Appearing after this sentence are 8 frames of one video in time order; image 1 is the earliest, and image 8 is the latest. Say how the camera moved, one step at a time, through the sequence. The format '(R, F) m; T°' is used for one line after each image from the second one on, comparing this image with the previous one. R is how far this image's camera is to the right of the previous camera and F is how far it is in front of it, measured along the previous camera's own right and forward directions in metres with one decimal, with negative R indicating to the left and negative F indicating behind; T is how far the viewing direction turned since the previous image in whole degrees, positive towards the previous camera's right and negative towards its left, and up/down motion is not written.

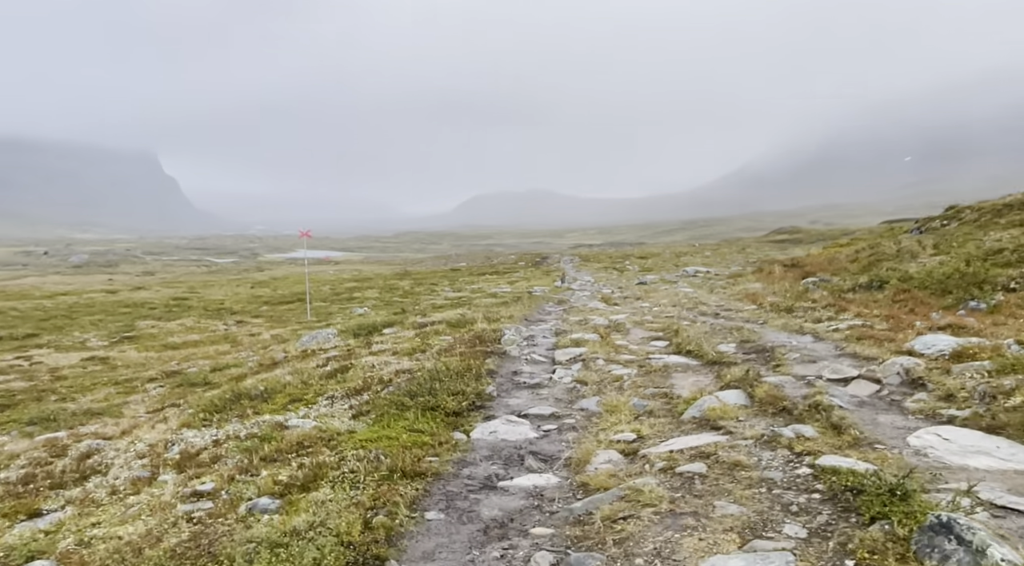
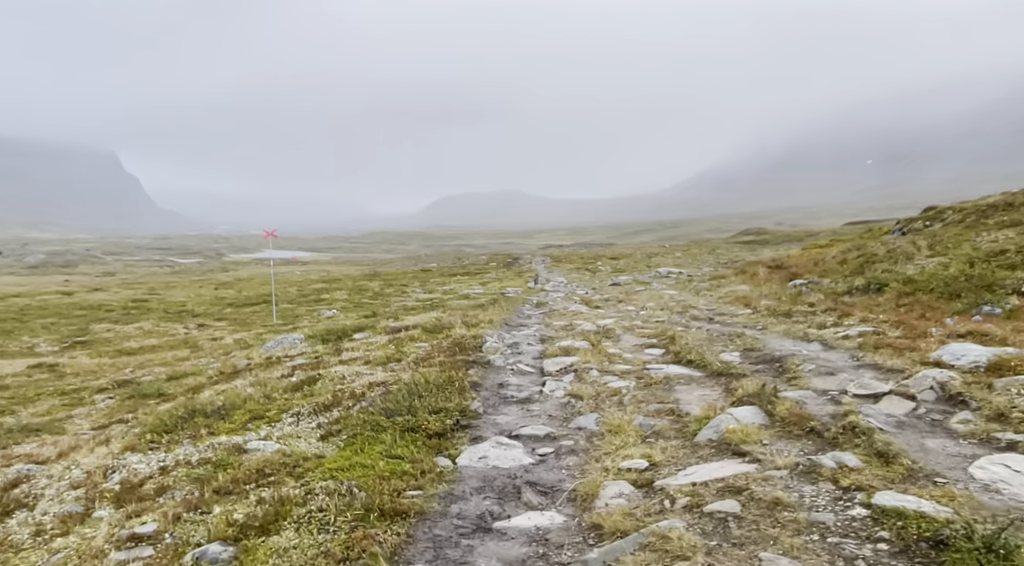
(-0.4, +1.7) m; +2°
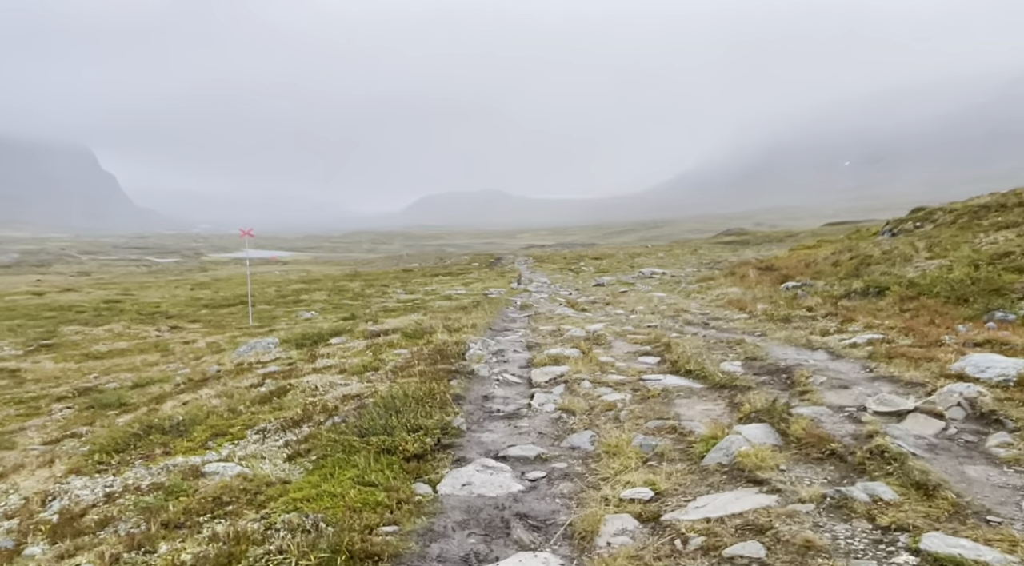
(-0.1, +1.3) m; +1°
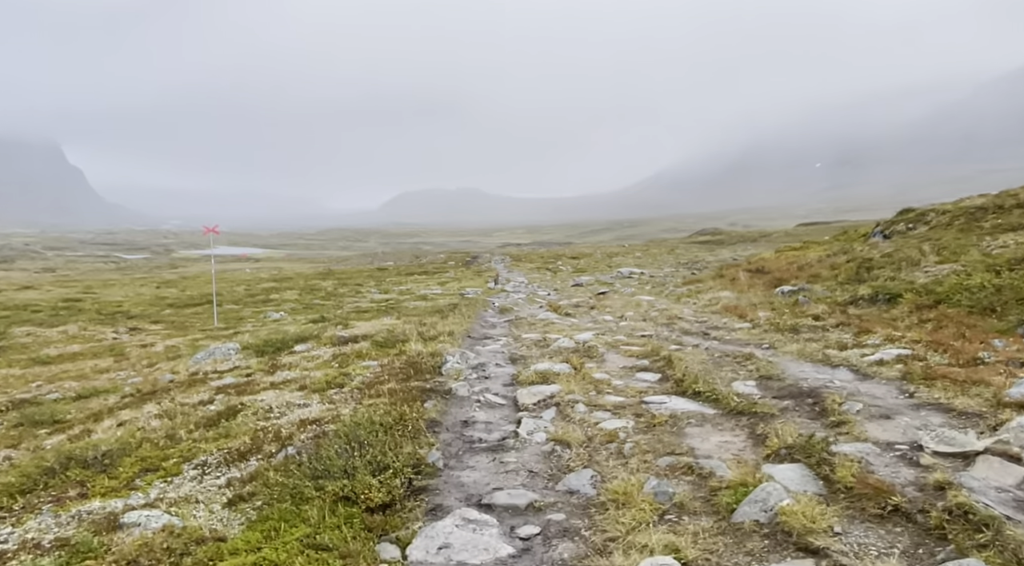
(-0.2, +2.1) m; +2°
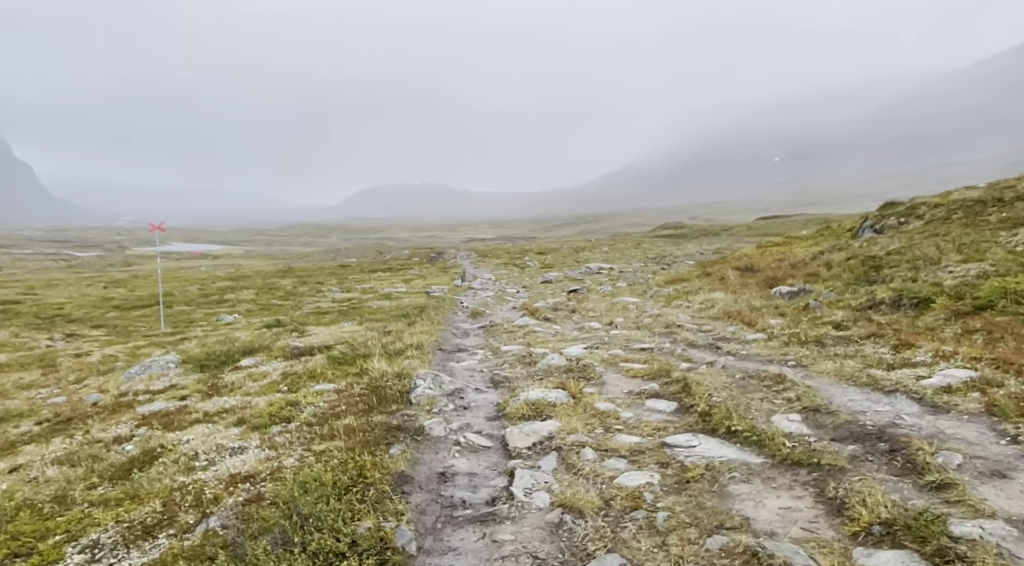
(-0.4, +3.0) m; +3°
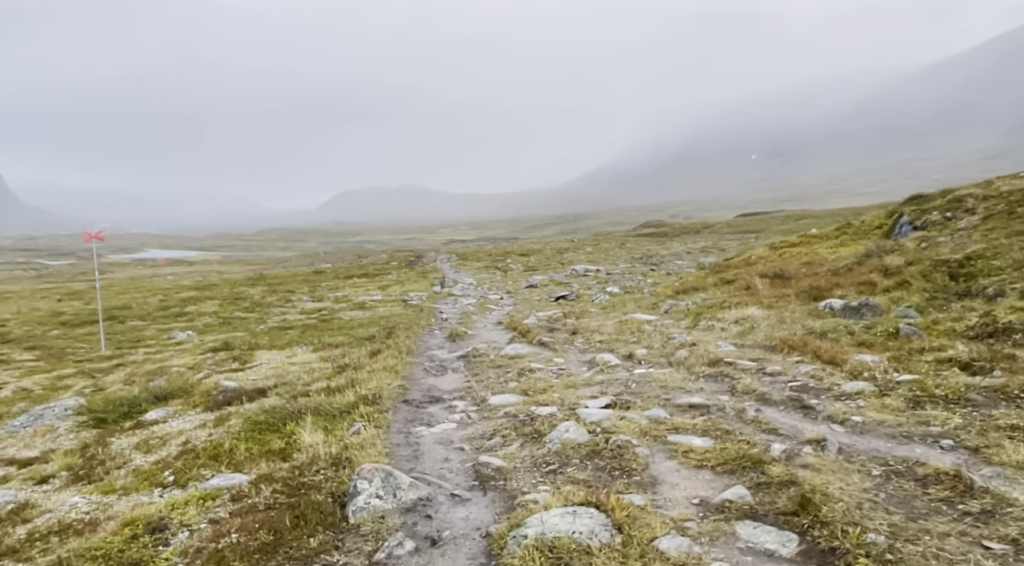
(-0.2, +5.8) m; +2°
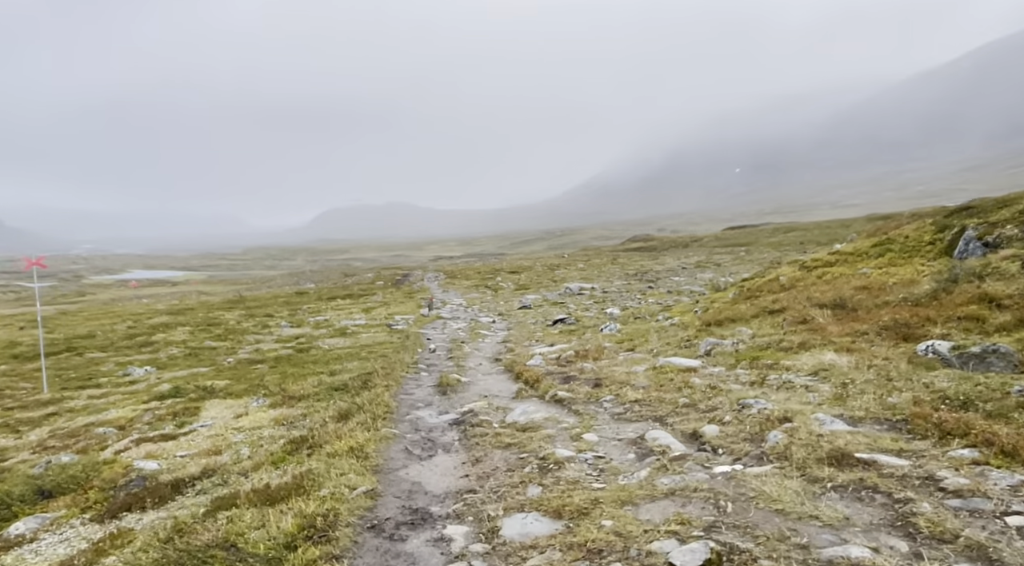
(-0.5, +5.5) m; +1°
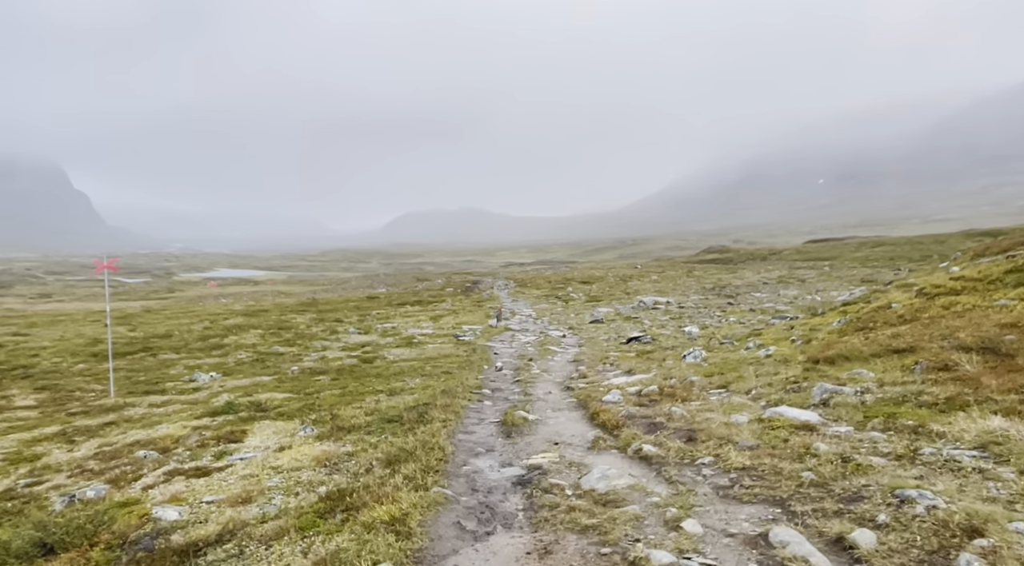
(-0.2, +3.0) m; -6°
